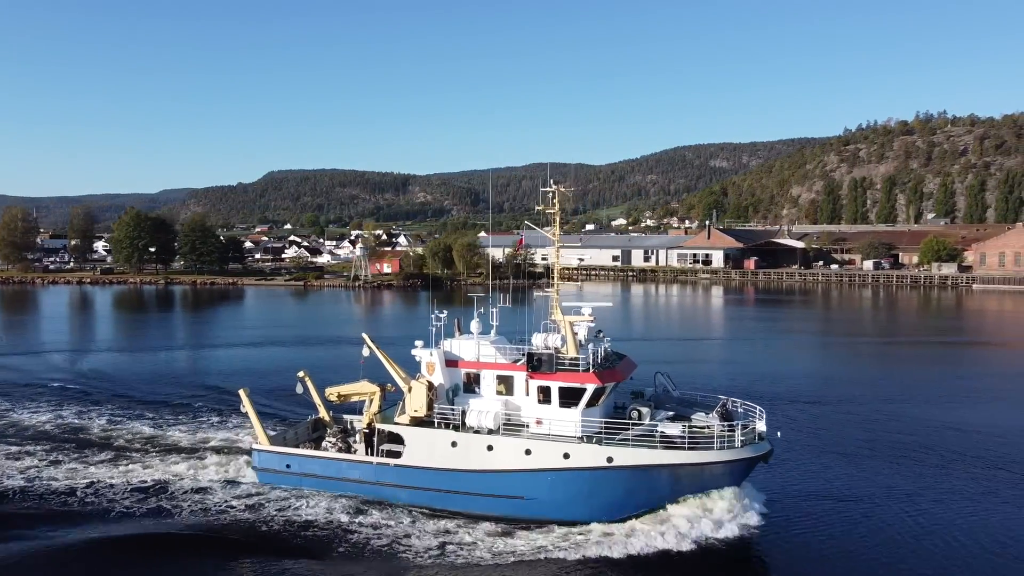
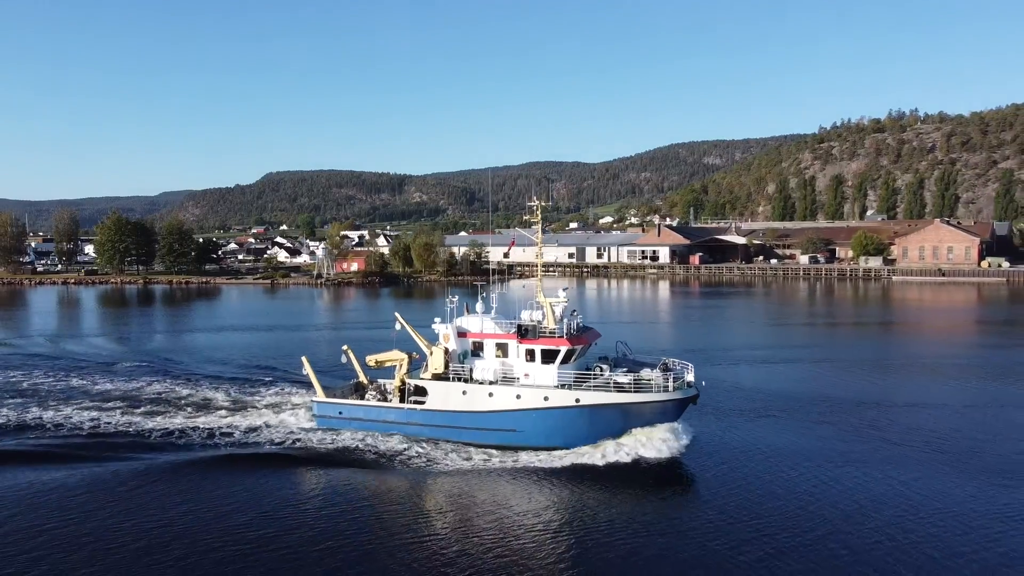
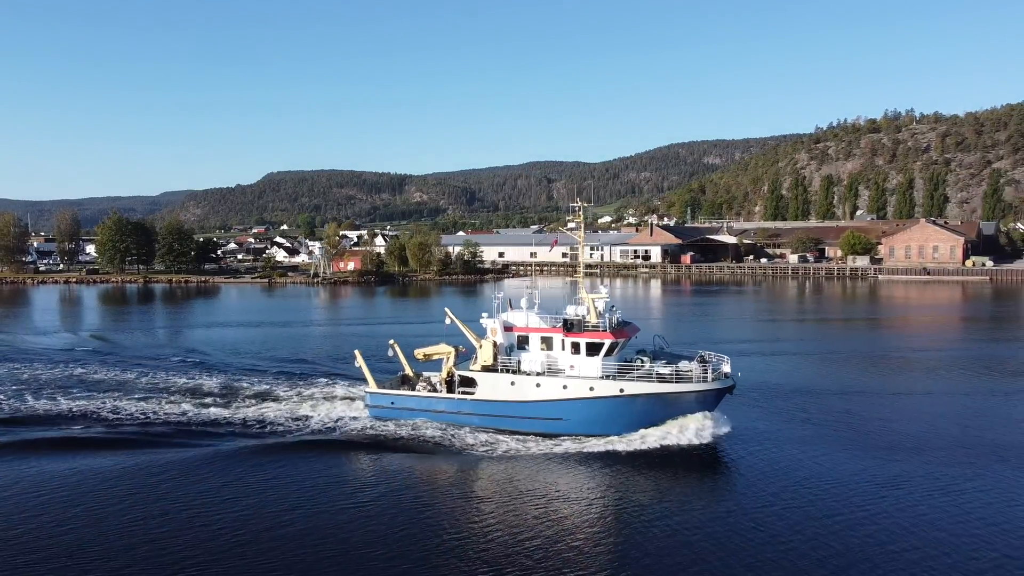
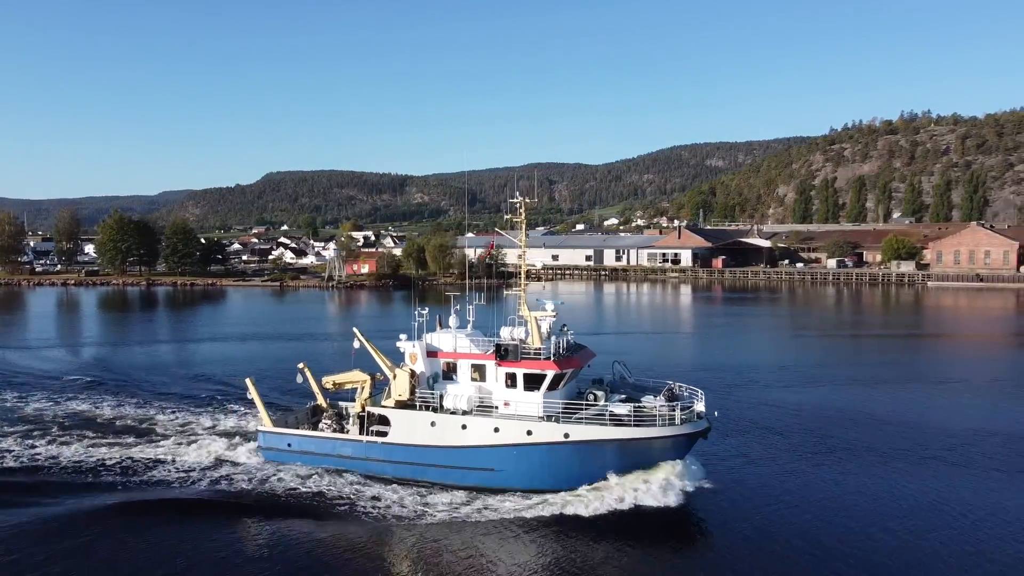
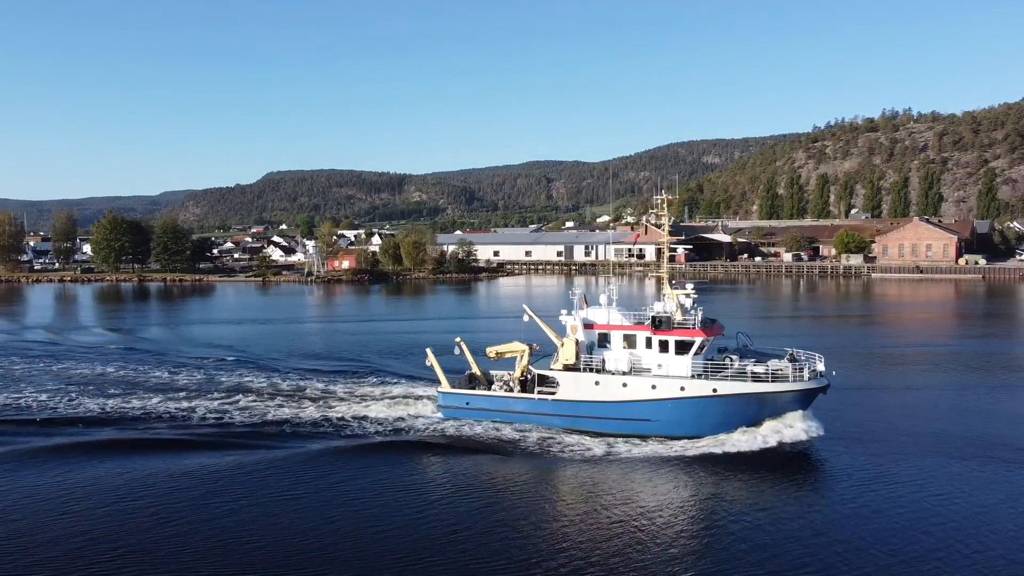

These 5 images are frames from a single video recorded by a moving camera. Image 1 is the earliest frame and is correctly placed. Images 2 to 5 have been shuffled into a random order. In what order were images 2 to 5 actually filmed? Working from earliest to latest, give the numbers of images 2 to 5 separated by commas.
4, 2, 3, 5
